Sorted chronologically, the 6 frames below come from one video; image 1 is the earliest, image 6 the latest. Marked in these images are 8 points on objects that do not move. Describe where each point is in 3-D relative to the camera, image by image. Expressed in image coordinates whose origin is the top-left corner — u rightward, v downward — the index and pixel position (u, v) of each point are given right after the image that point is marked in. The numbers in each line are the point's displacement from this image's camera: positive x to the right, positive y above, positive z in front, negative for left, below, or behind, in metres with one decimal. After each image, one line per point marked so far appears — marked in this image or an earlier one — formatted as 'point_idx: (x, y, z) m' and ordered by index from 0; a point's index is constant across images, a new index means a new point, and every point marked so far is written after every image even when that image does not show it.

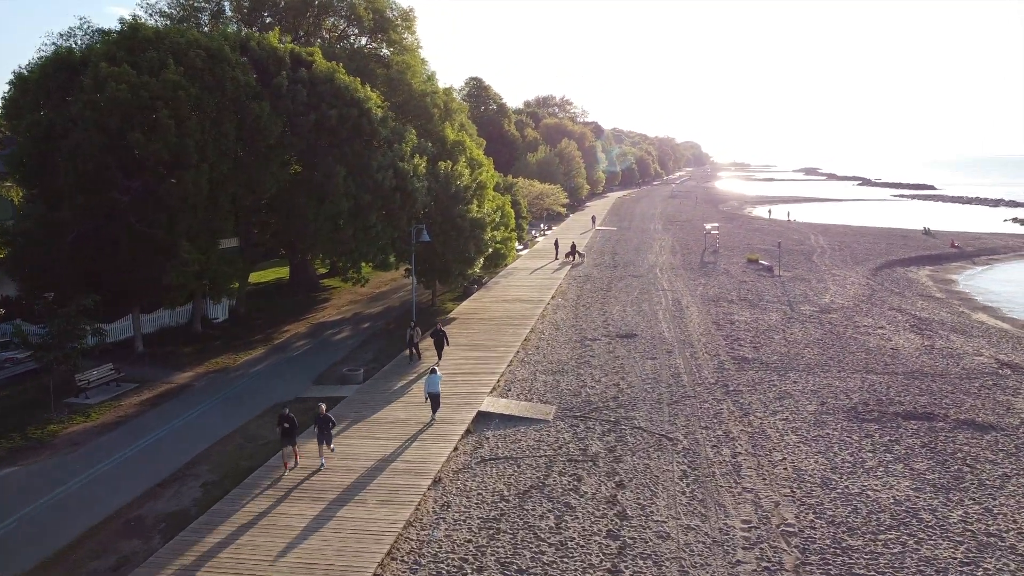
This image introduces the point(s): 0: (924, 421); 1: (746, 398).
0: (+8.5, -2.7, +16.4) m
1: (+5.2, -2.5, +17.7) m
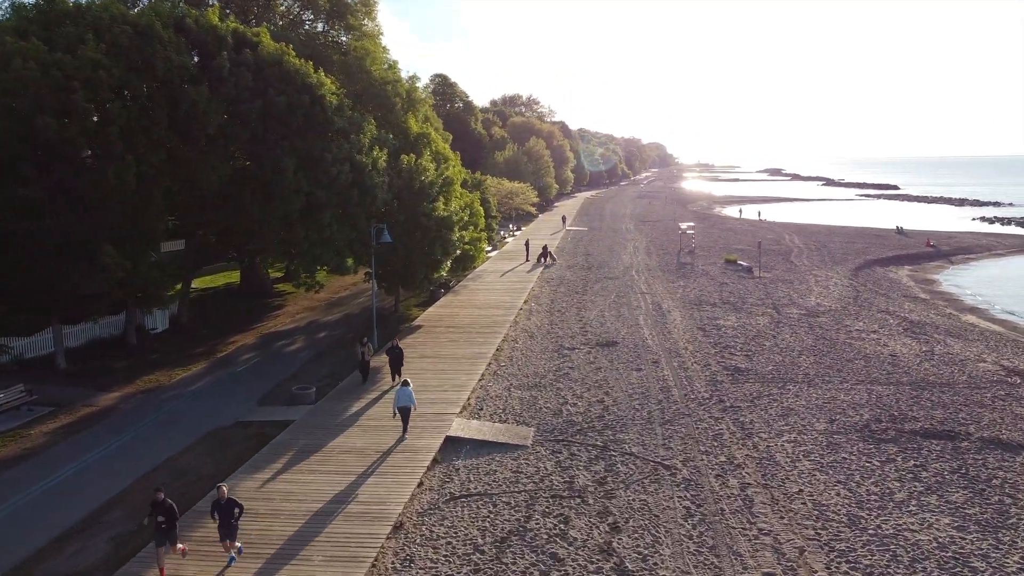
0: (+8.0, -2.8, +14.7) m
1: (+4.7, -2.5, +15.8) m
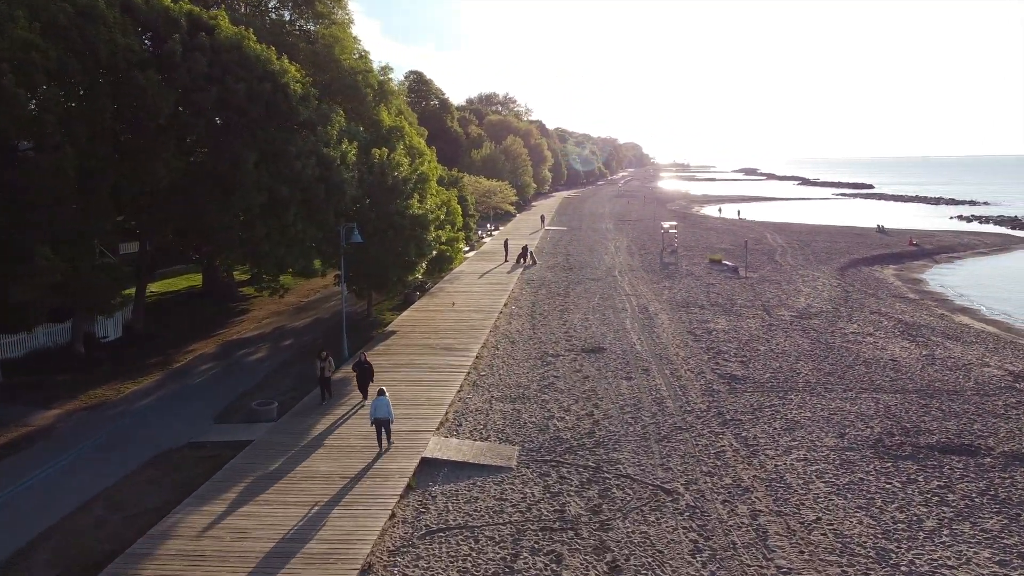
0: (+7.7, -2.9, +13.5) m
1: (+4.3, -2.6, +14.5) m
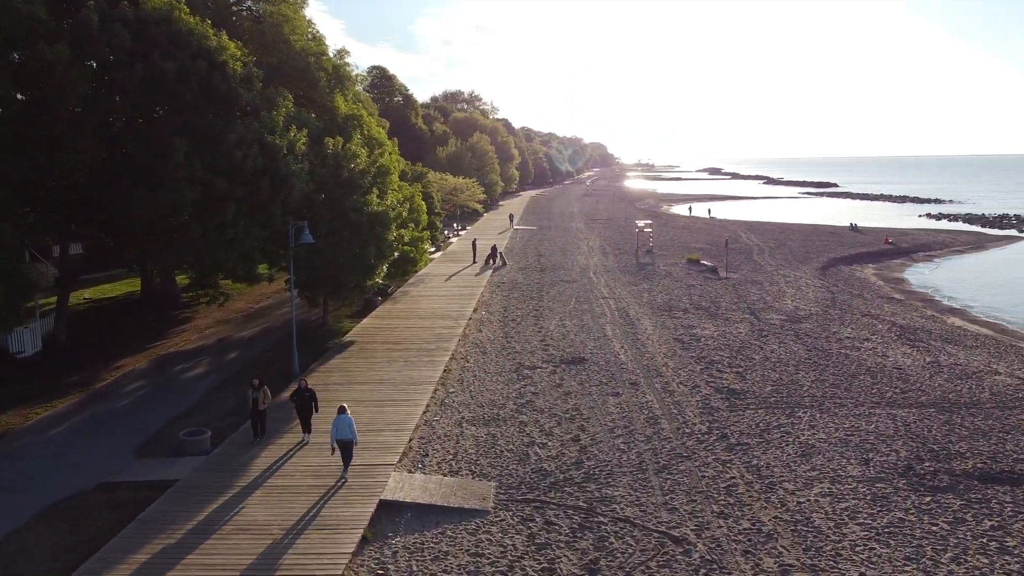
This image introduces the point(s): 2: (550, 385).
0: (+7.4, -2.9, +11.7) m
1: (+4.0, -2.7, +12.6) m
2: (+0.8, -2.1, +17.1) m
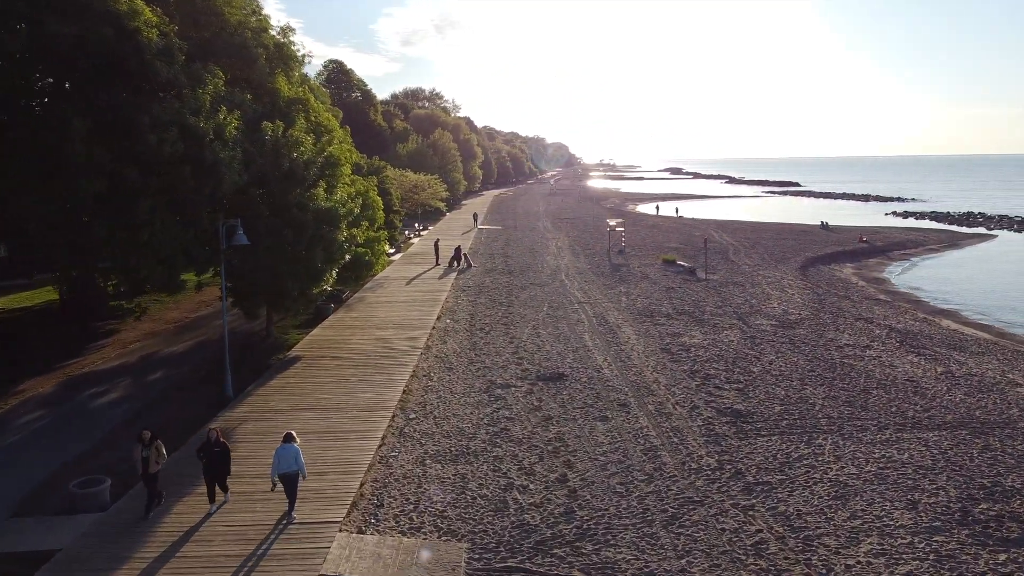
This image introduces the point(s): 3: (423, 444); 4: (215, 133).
0: (+7.1, -3.0, +9.7) m
1: (+3.6, -2.8, +10.4) m
2: (+0.3, -2.2, +14.8) m
3: (-1.5, -2.5, +13.0) m
4: (-5.5, +2.8, +14.7) m
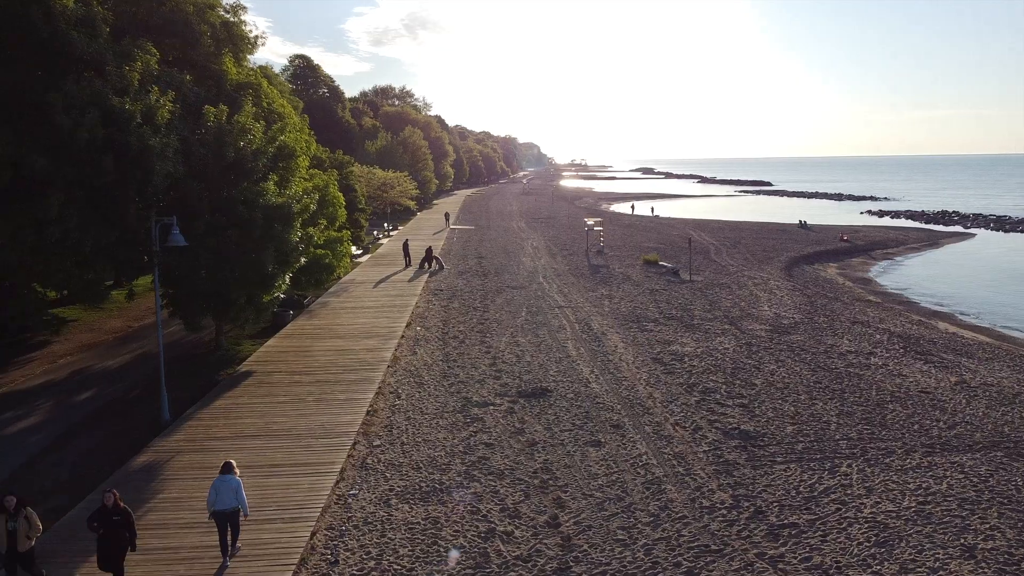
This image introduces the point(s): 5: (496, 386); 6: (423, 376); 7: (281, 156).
0: (+6.9, -3.1, +8.1) m
1: (+3.4, -2.9, +8.8) m
2: (-0.1, -2.3, +13.0) m
3: (-1.7, -2.6, +11.2) m
4: (-5.8, +2.7, +12.7) m
5: (-0.3, -1.9, +15.6) m
6: (-1.8, -1.8, +16.5) m
7: (-4.4, +2.5, +15.3) m
